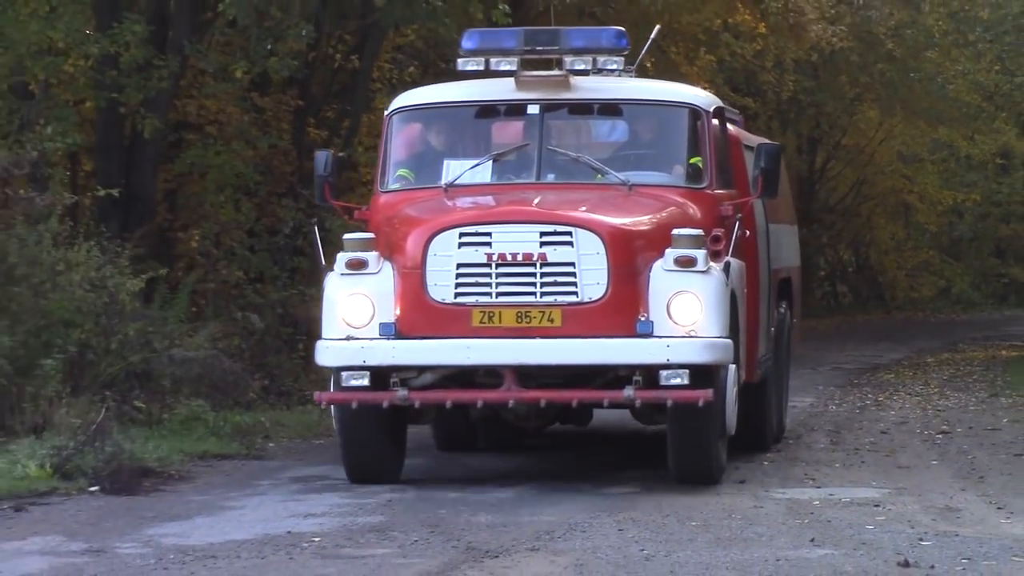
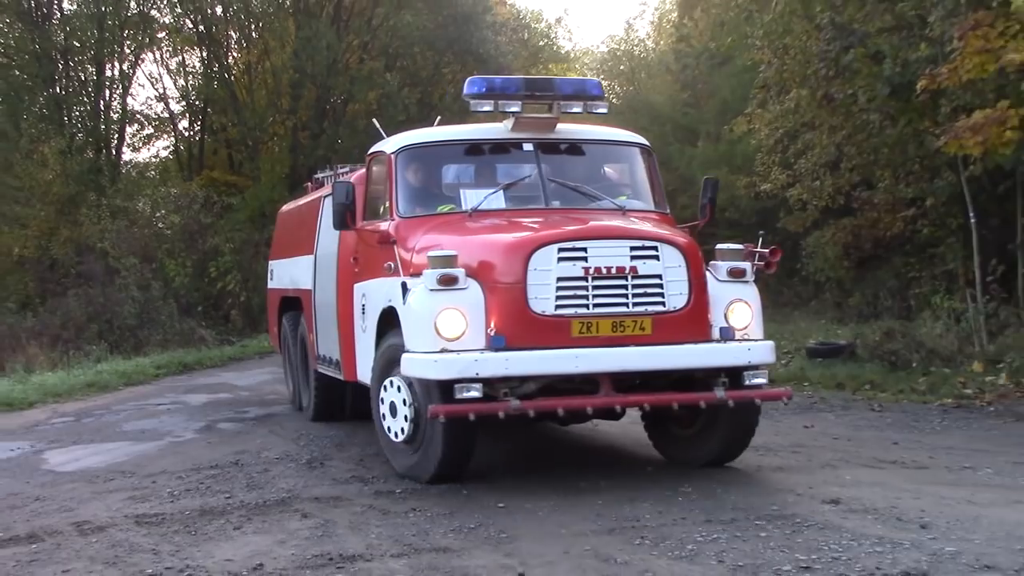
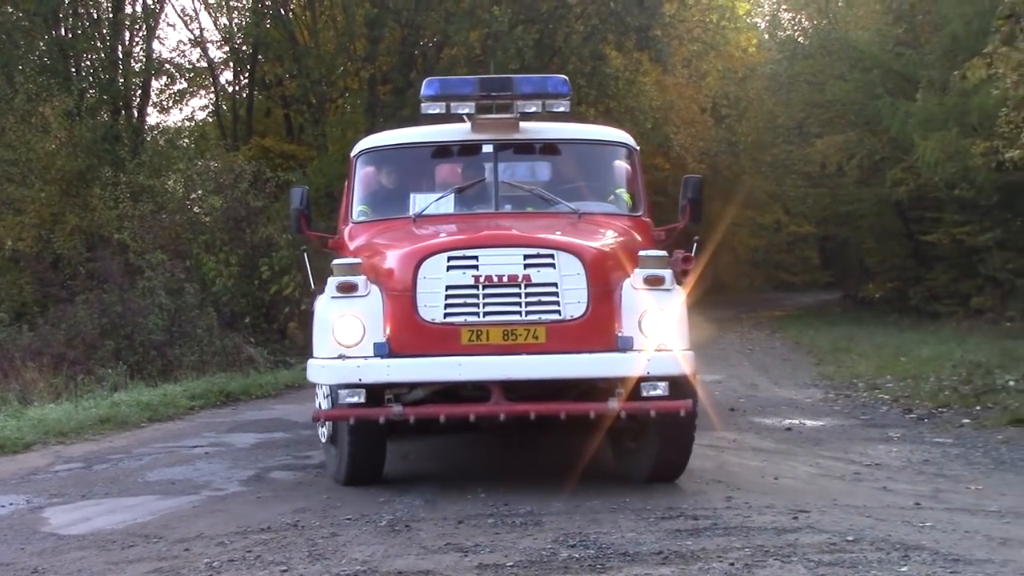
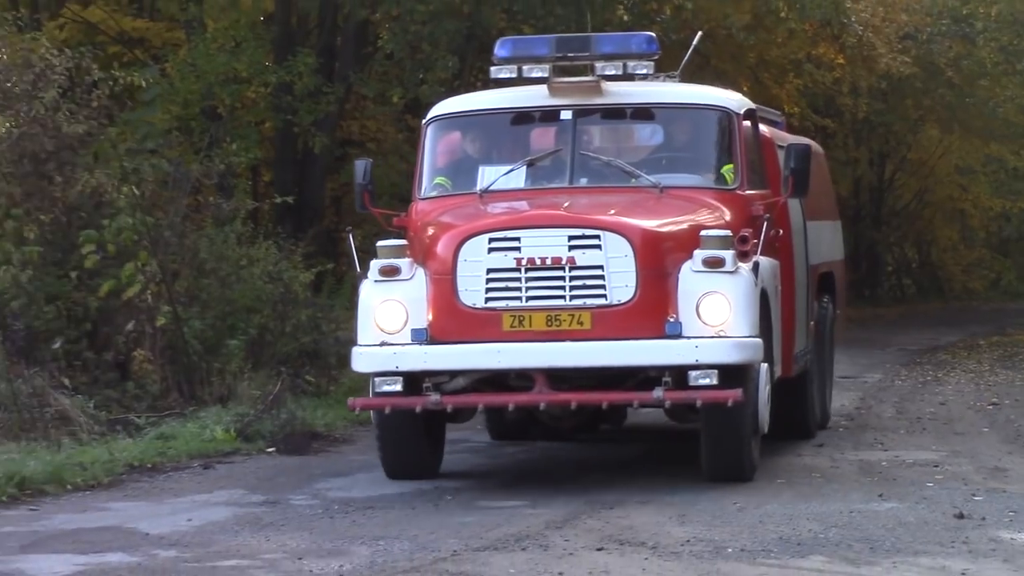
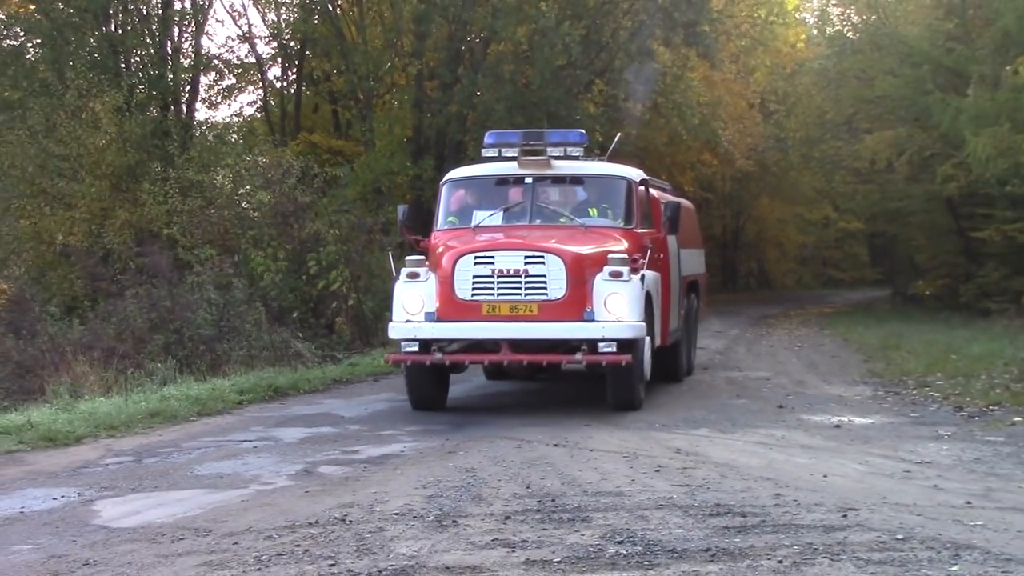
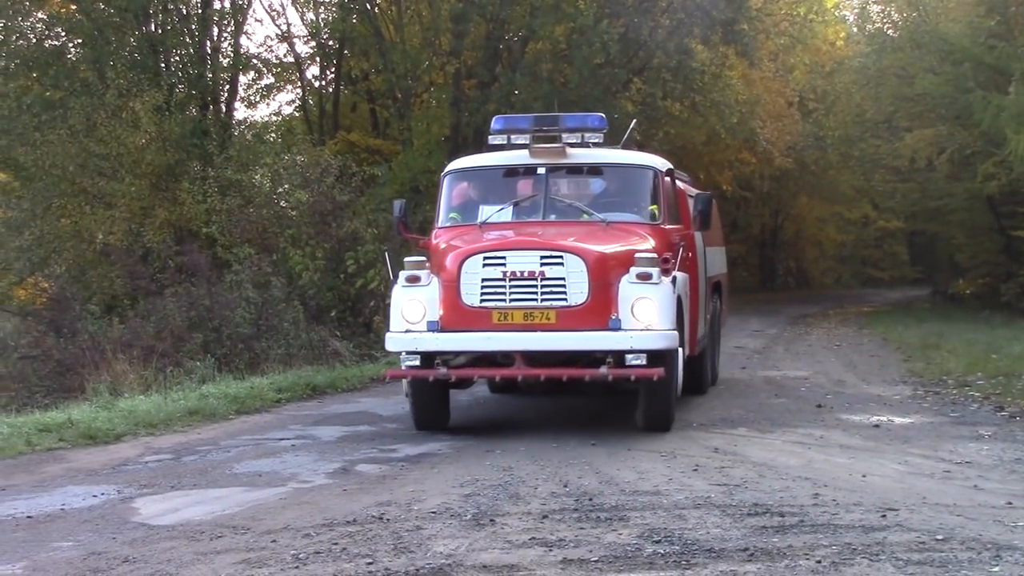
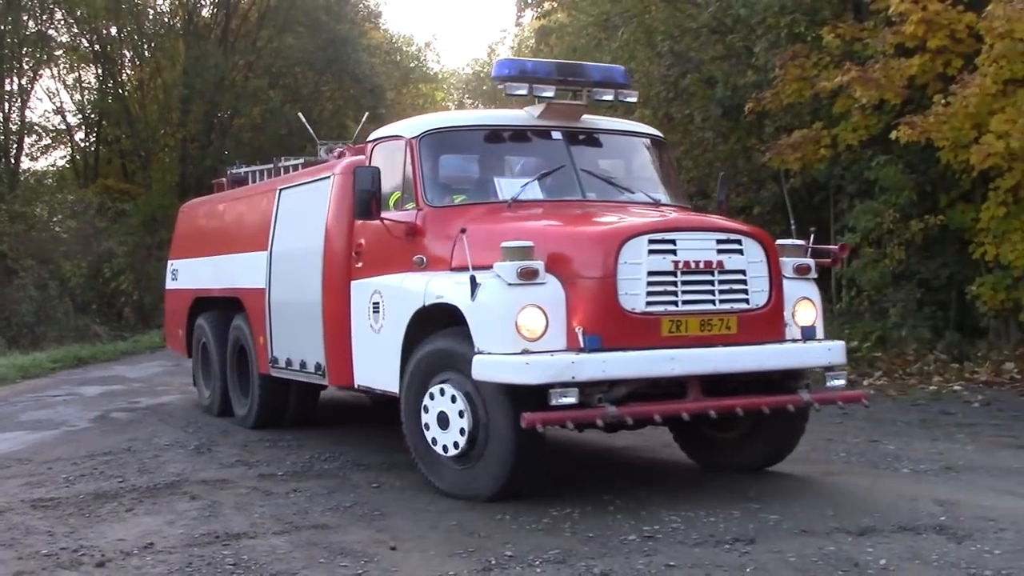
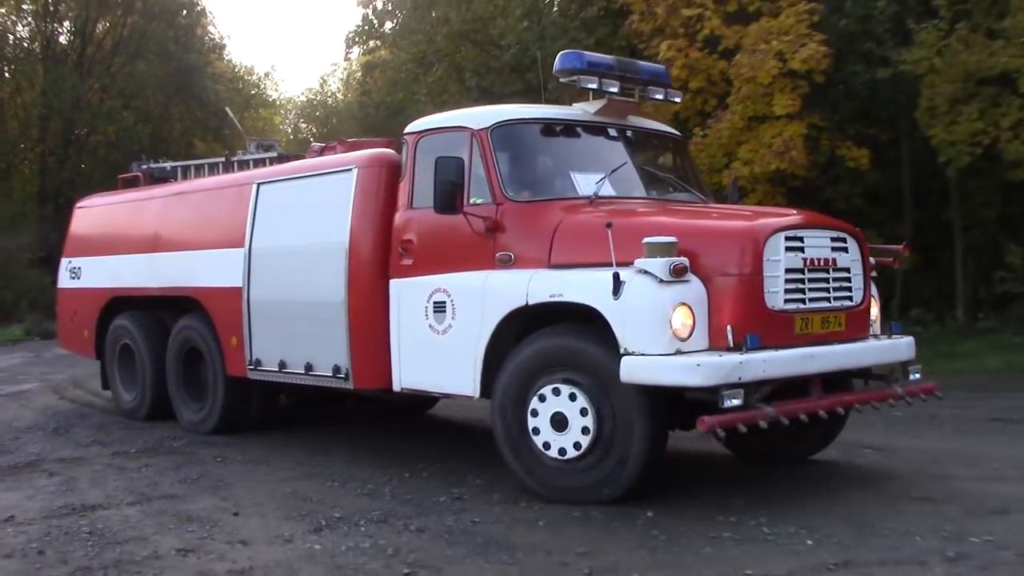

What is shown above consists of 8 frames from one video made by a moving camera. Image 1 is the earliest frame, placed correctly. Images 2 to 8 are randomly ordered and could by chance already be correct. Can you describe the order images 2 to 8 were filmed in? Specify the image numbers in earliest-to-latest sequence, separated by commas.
4, 5, 6, 3, 2, 7, 8
